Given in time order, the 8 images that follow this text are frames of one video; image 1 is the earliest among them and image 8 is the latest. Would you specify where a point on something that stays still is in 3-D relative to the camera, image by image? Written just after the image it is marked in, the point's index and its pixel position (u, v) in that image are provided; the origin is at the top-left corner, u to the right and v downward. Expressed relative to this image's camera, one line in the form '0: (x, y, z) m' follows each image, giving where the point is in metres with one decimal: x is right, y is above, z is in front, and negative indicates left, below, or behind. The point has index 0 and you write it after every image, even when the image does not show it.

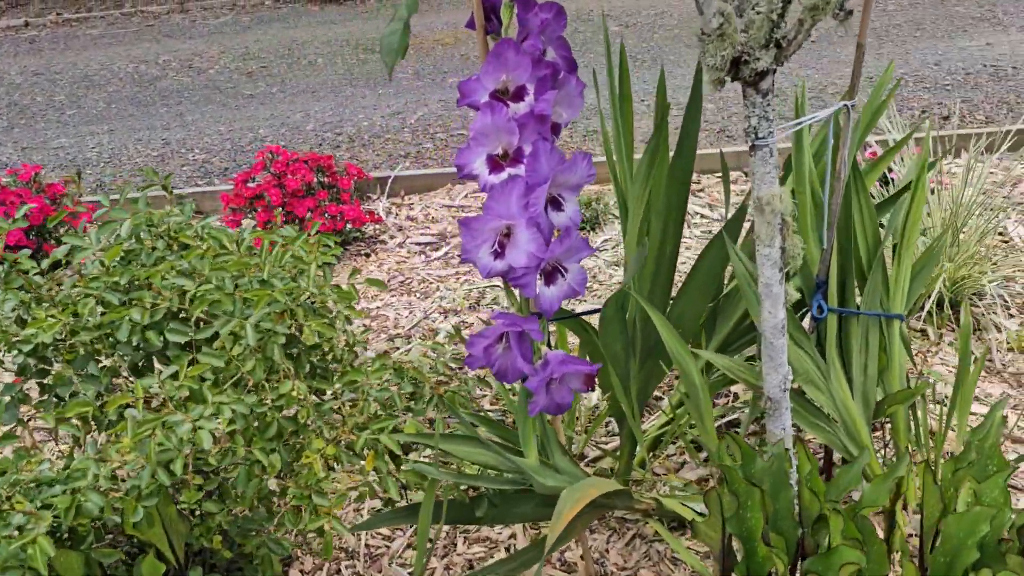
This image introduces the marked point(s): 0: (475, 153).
0: (0.0, +0.2, +1.4) m
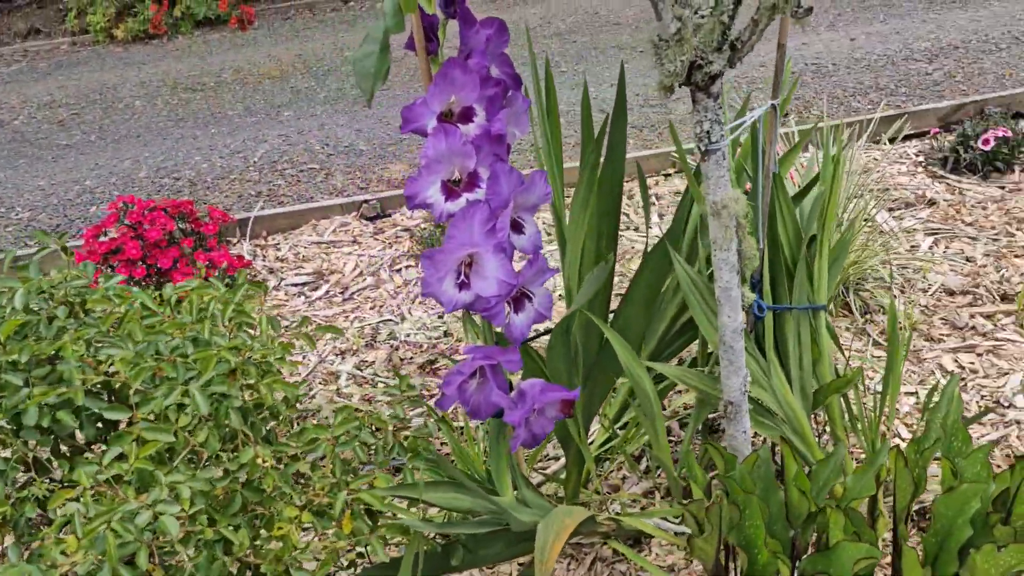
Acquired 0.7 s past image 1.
0: (-0.1, +0.1, +1.3) m
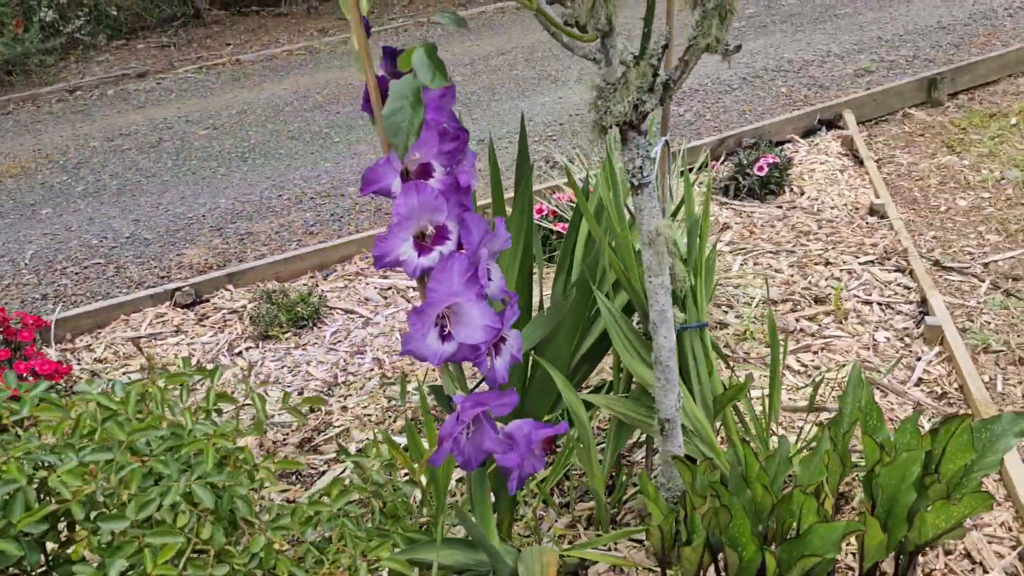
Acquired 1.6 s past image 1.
0: (-0.1, +0.1, +1.3) m
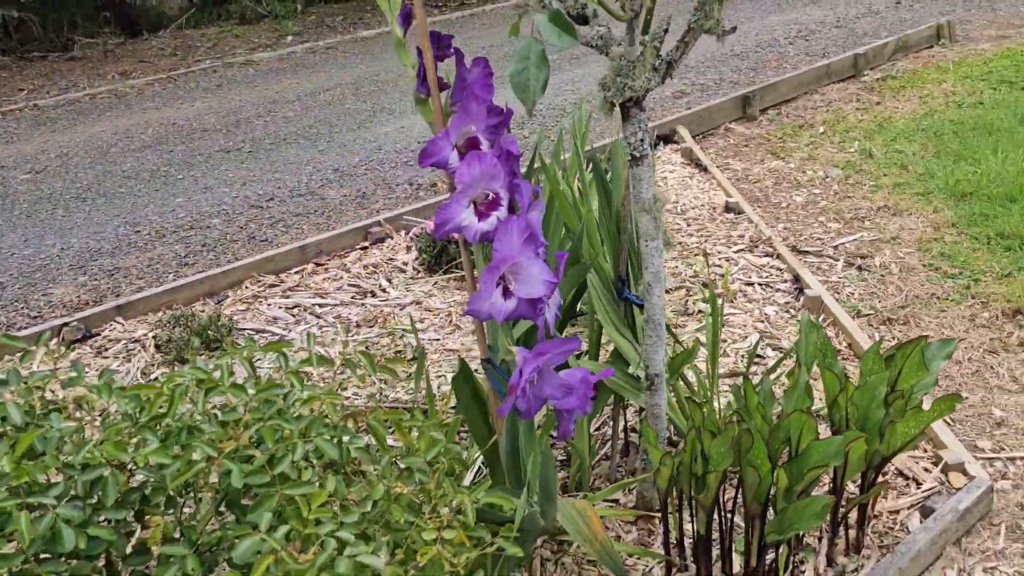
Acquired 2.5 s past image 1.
0: (-0.1, +0.1, +1.4) m
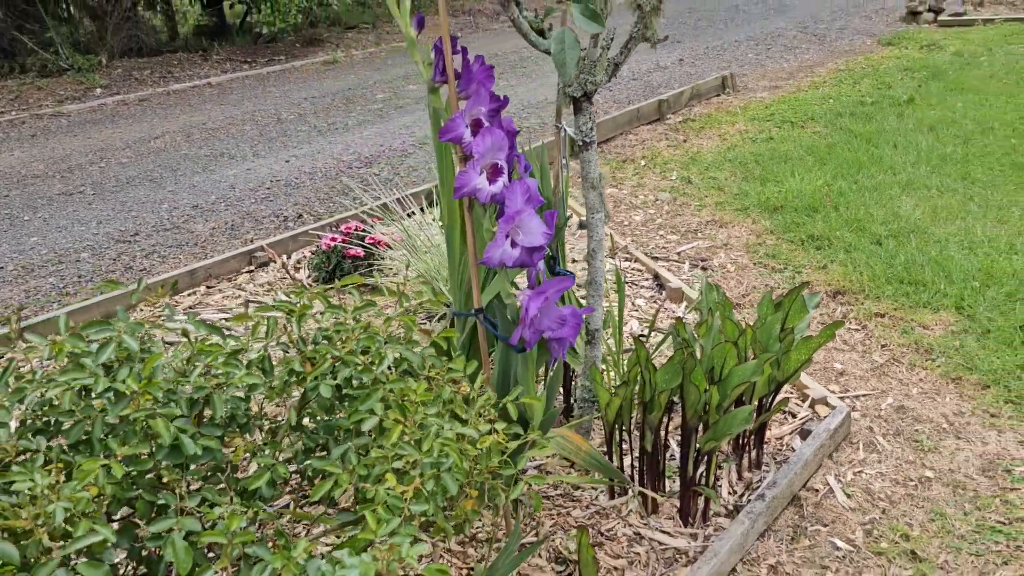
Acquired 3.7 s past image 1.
0: (-0.1, +0.2, +1.7) m
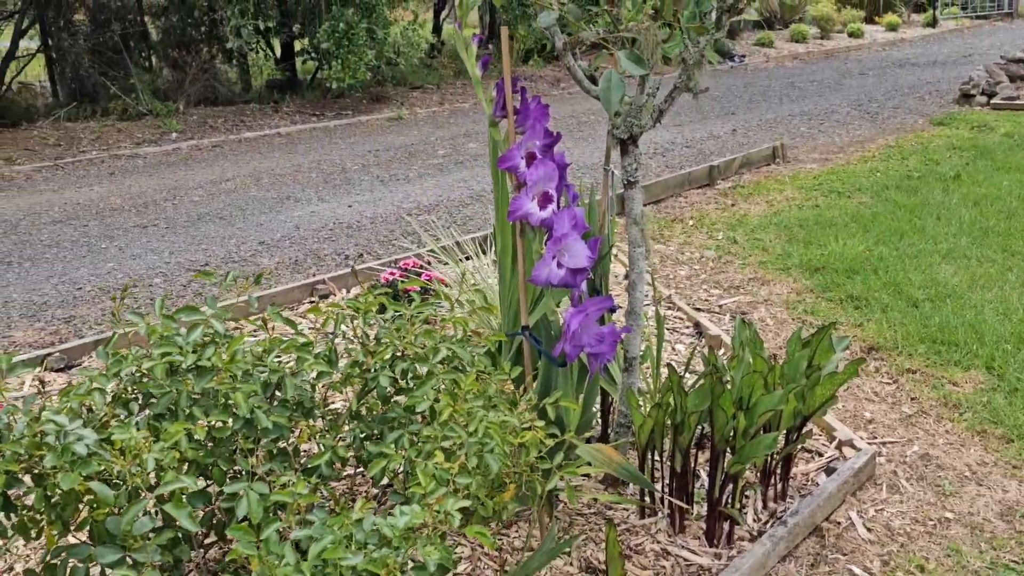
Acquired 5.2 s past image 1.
0: (0.0, +0.2, +1.9) m
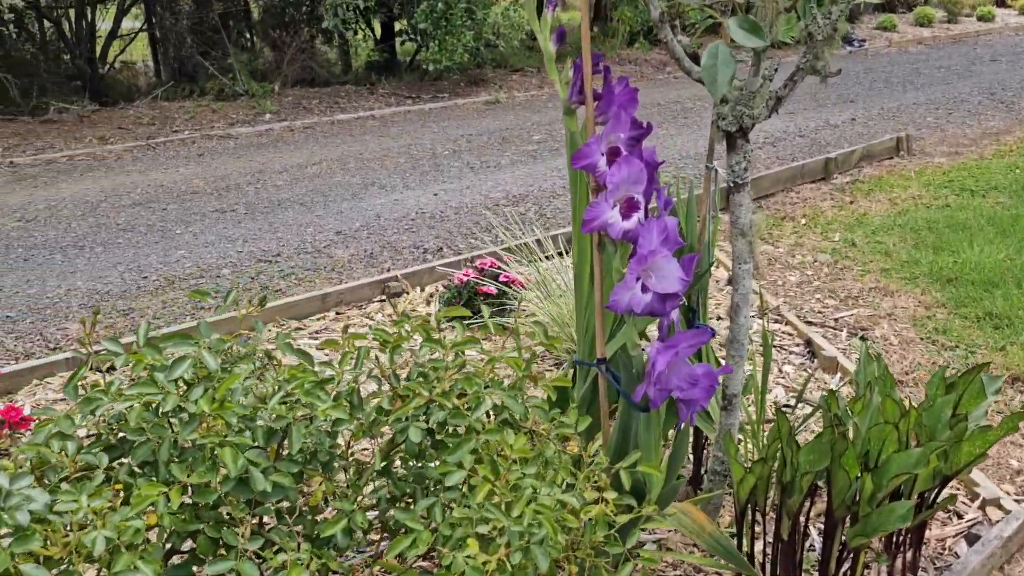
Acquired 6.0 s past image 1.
0: (+0.1, +0.1, +1.5) m
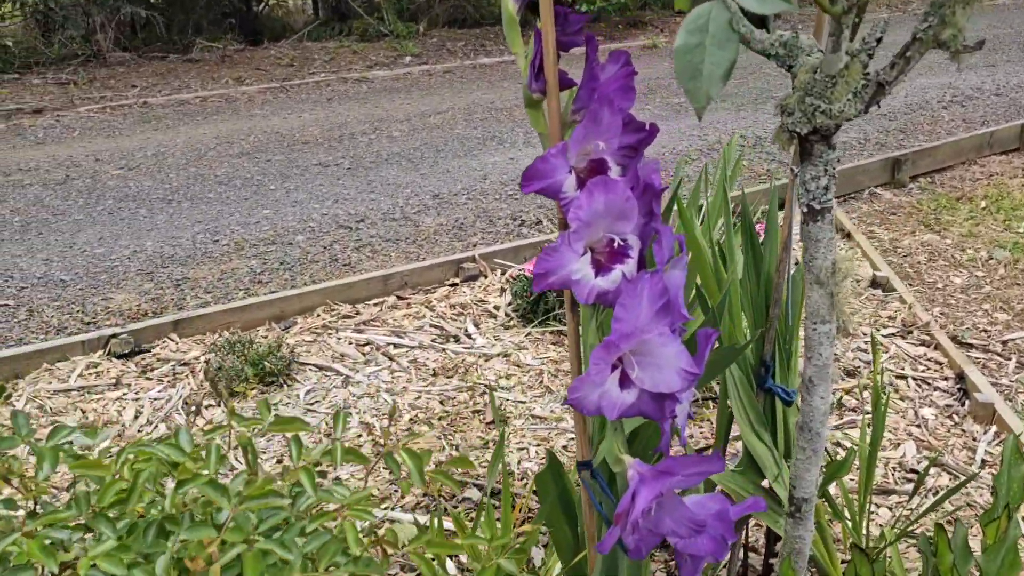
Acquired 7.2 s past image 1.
0: (+0.1, 0.0, +1.0) m
